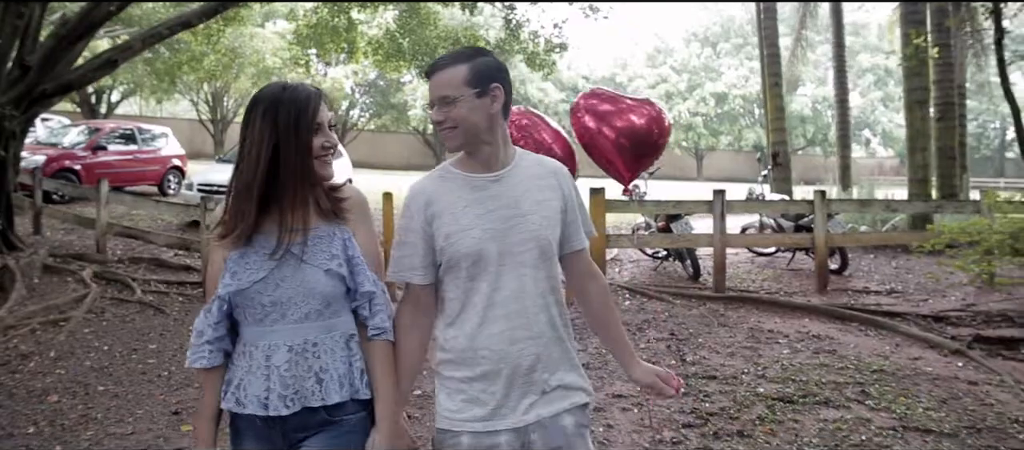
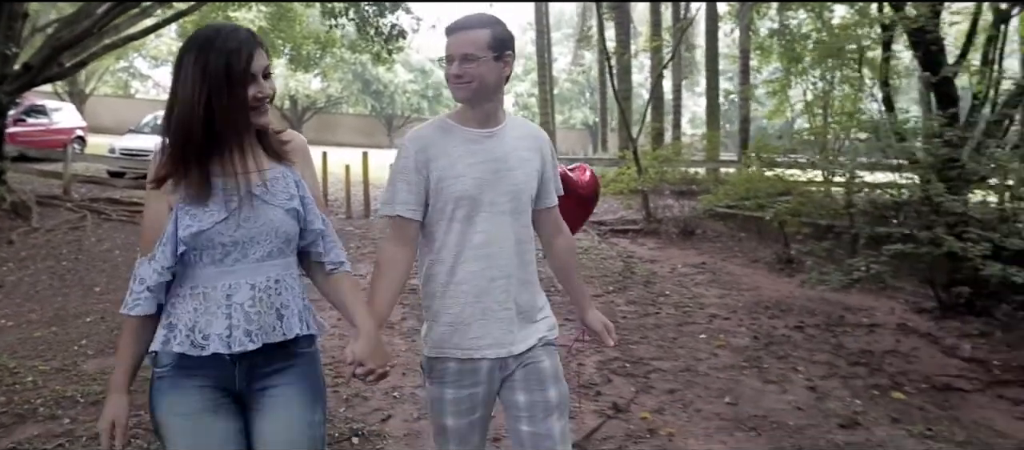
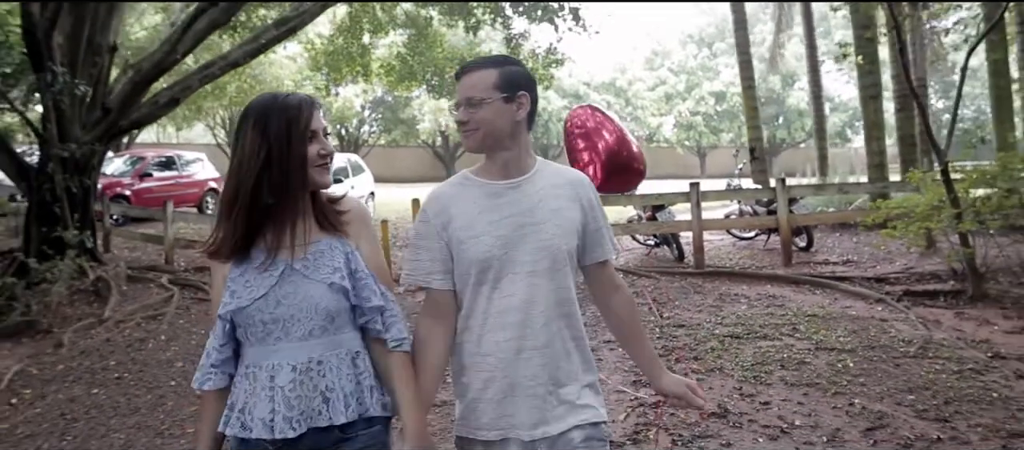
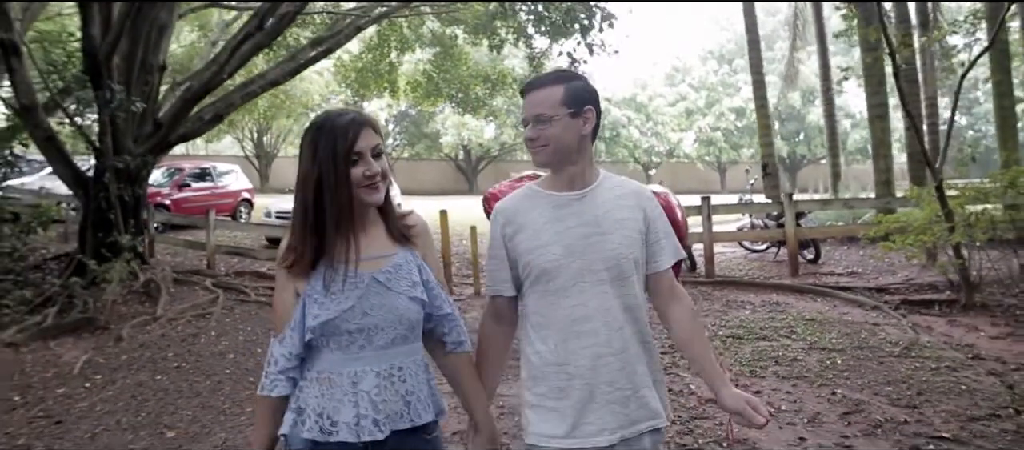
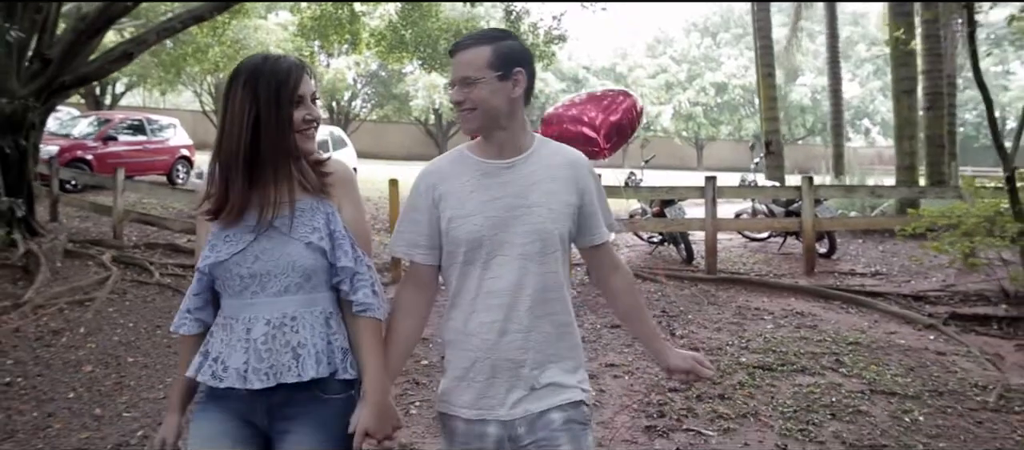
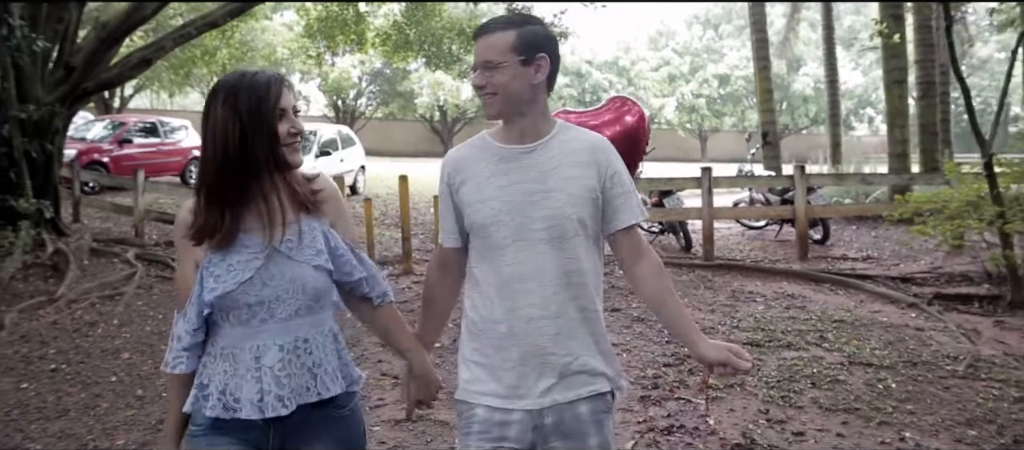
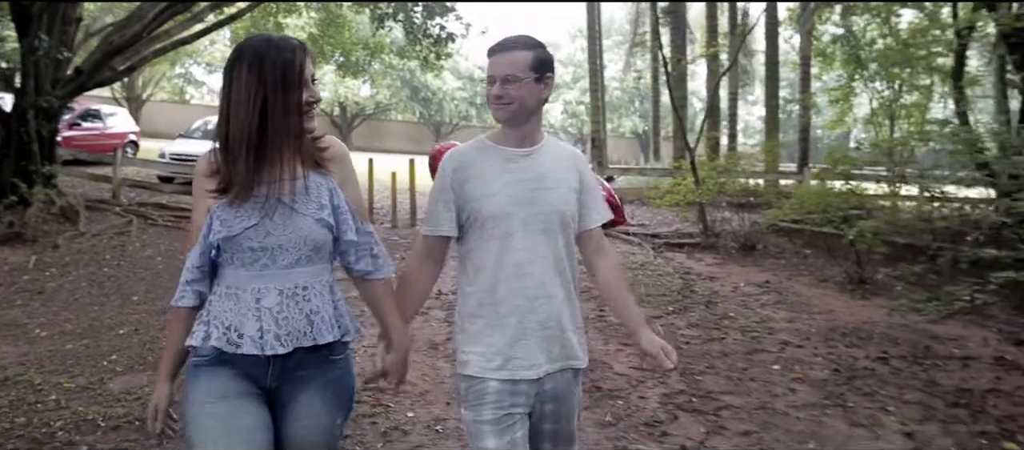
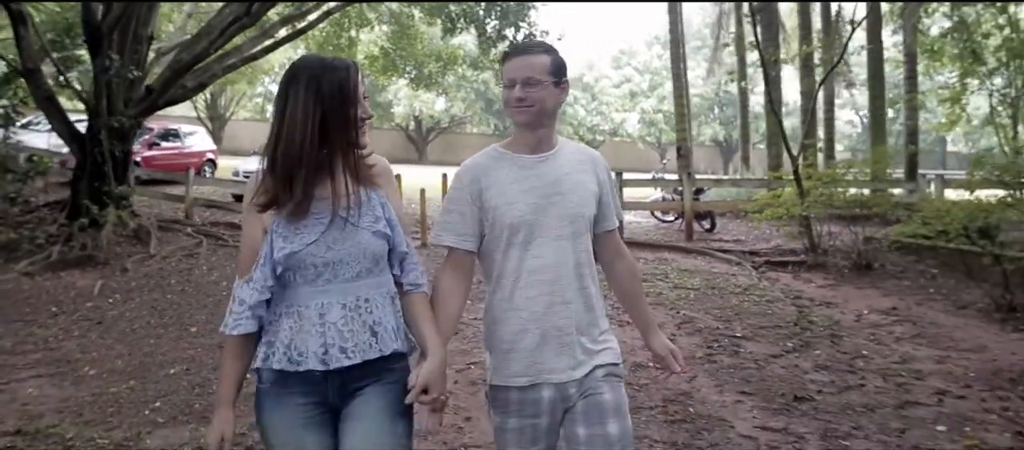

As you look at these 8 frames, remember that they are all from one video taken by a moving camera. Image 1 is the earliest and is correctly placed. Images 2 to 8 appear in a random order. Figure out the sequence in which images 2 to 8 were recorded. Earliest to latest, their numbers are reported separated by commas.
5, 6, 3, 4, 8, 7, 2
